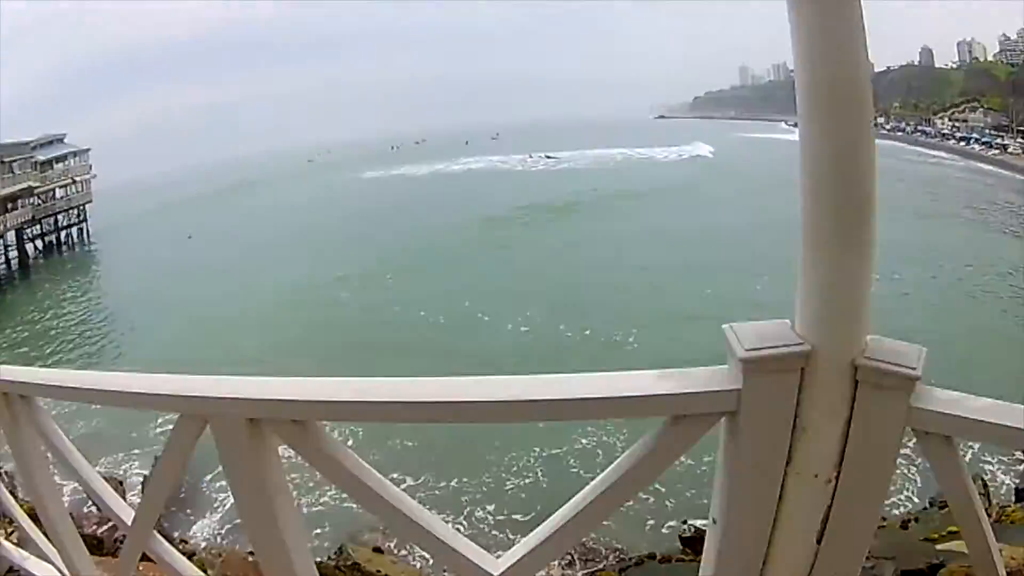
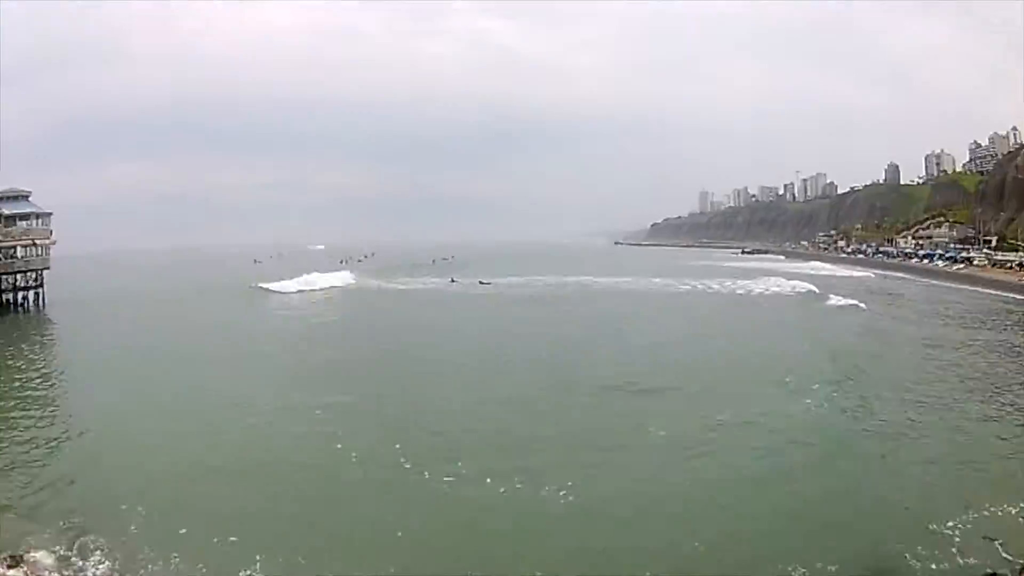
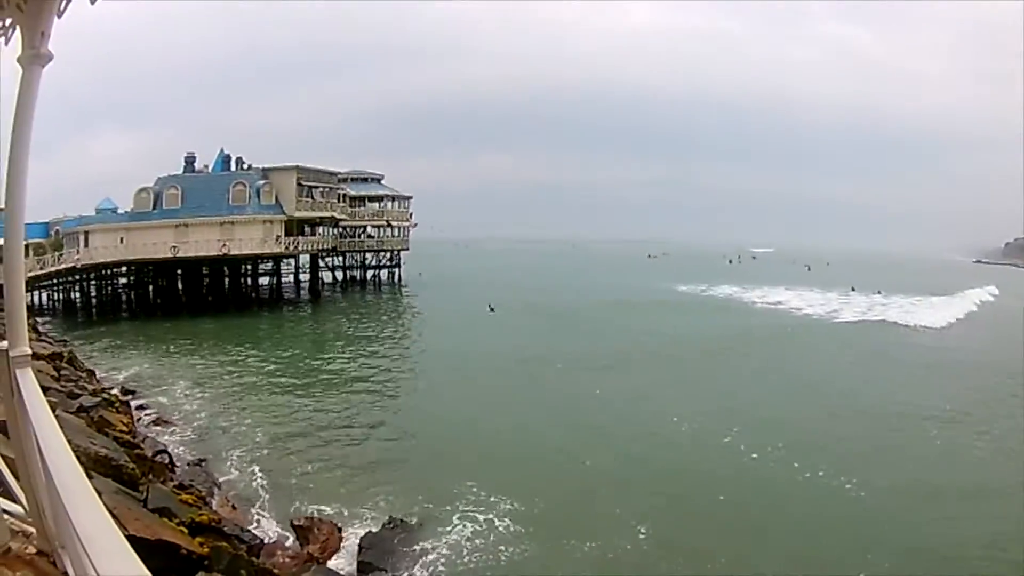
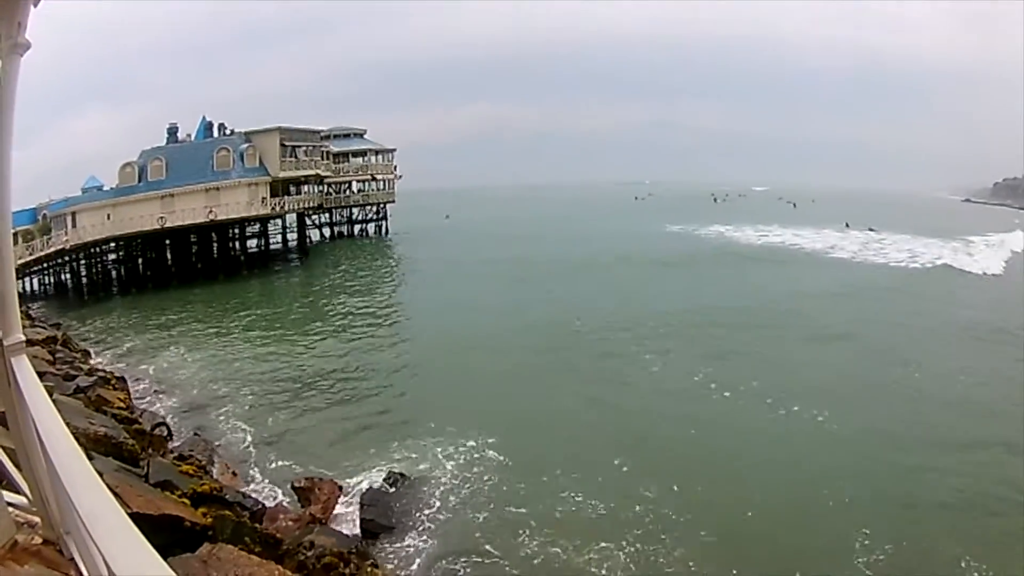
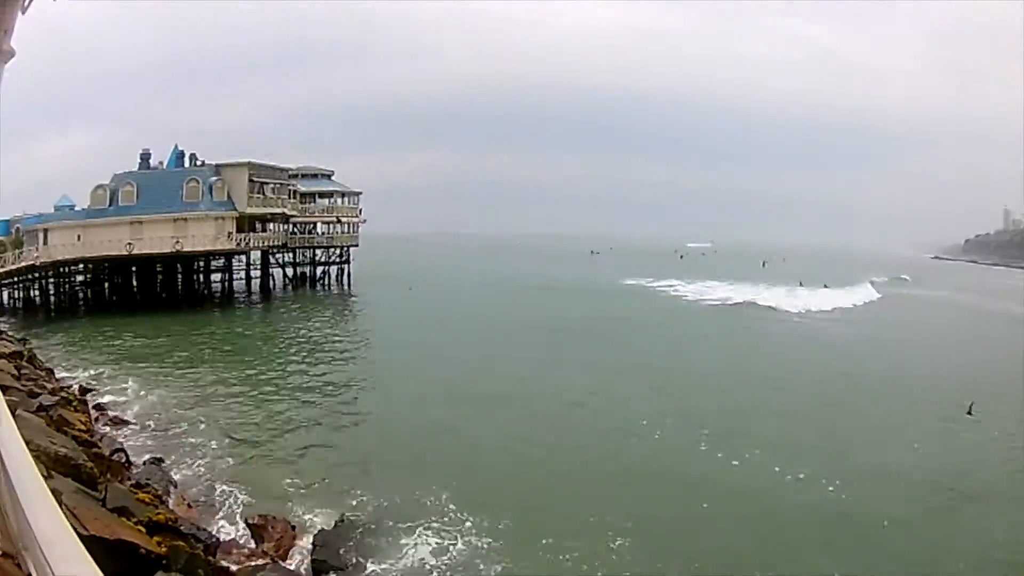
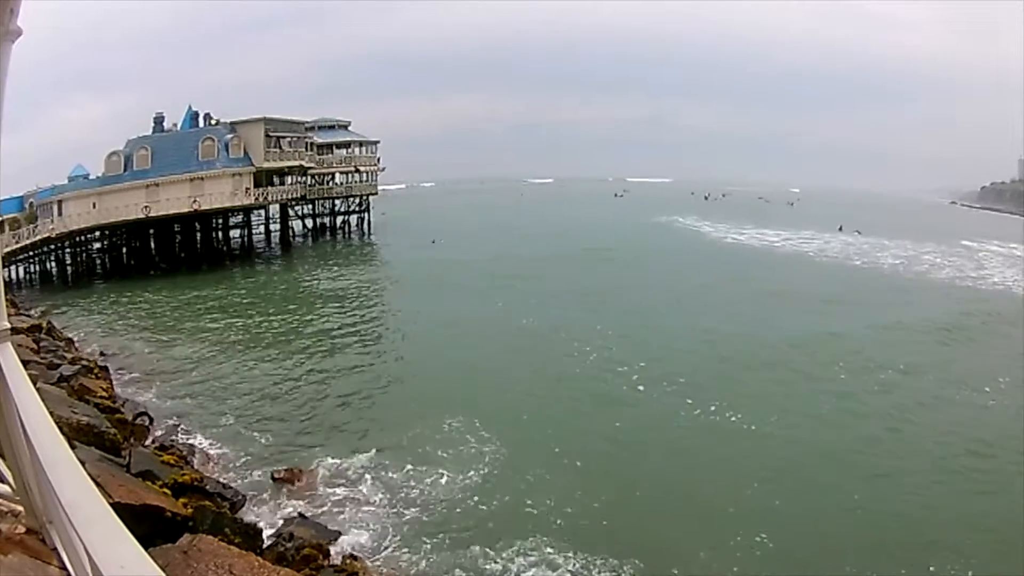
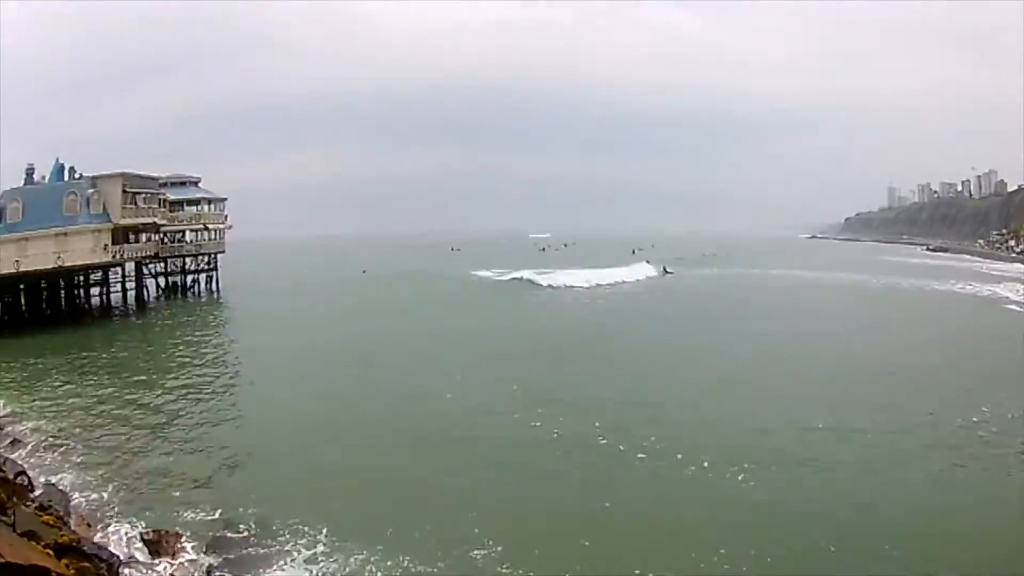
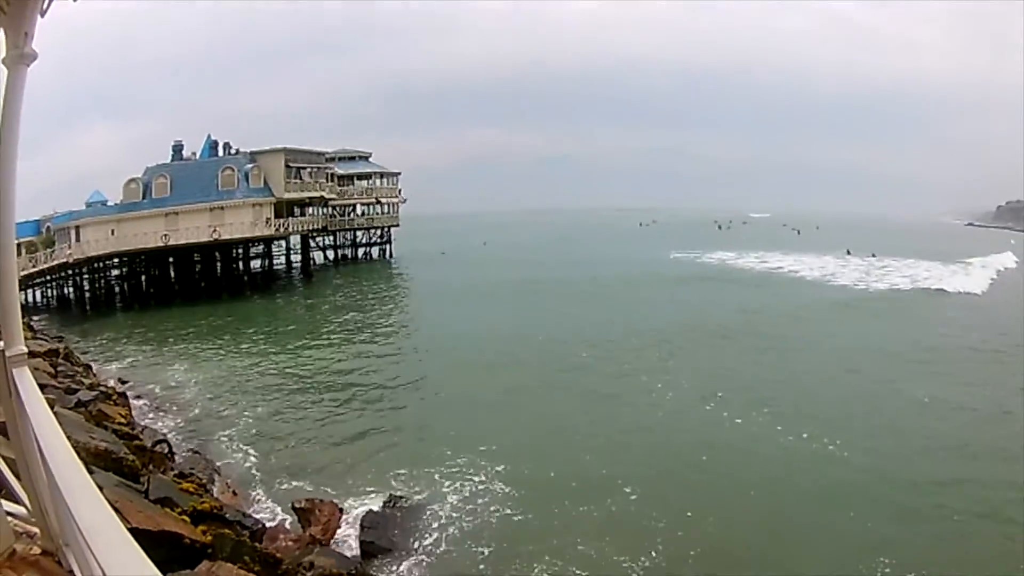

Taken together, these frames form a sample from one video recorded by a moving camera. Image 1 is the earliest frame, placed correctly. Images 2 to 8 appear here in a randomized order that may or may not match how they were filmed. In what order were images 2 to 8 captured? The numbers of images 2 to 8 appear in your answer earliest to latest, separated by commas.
2, 7, 5, 3, 8, 4, 6
